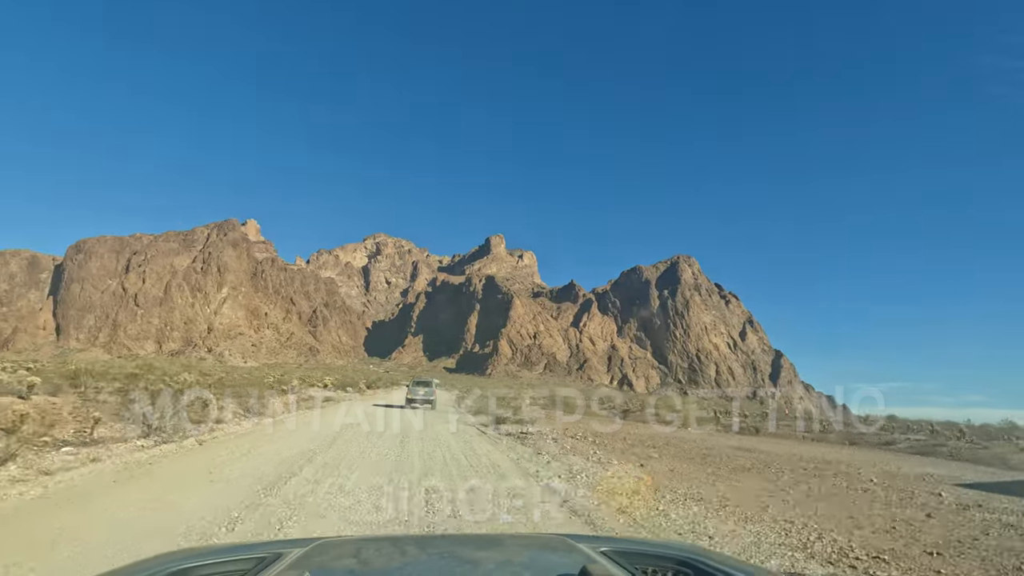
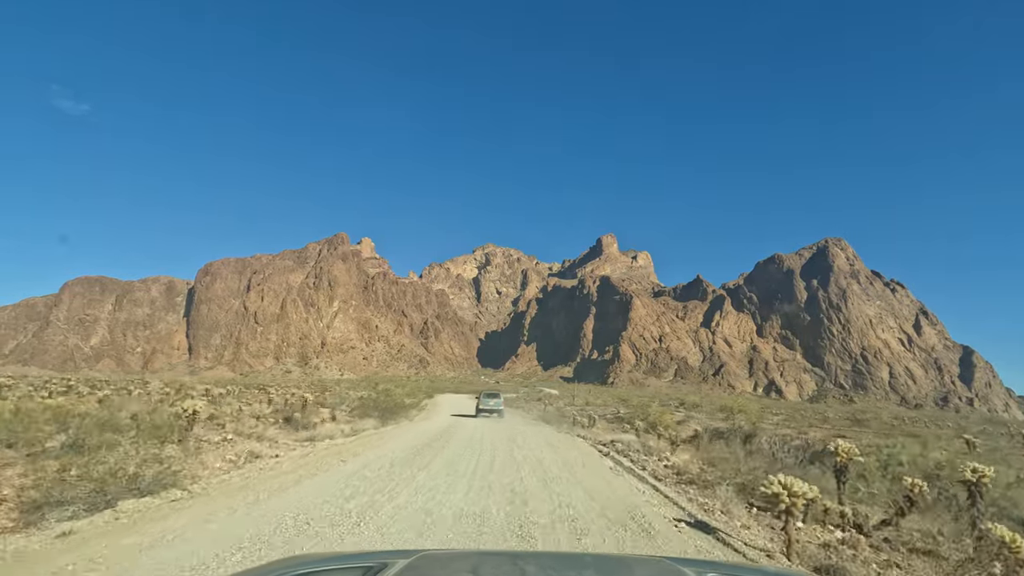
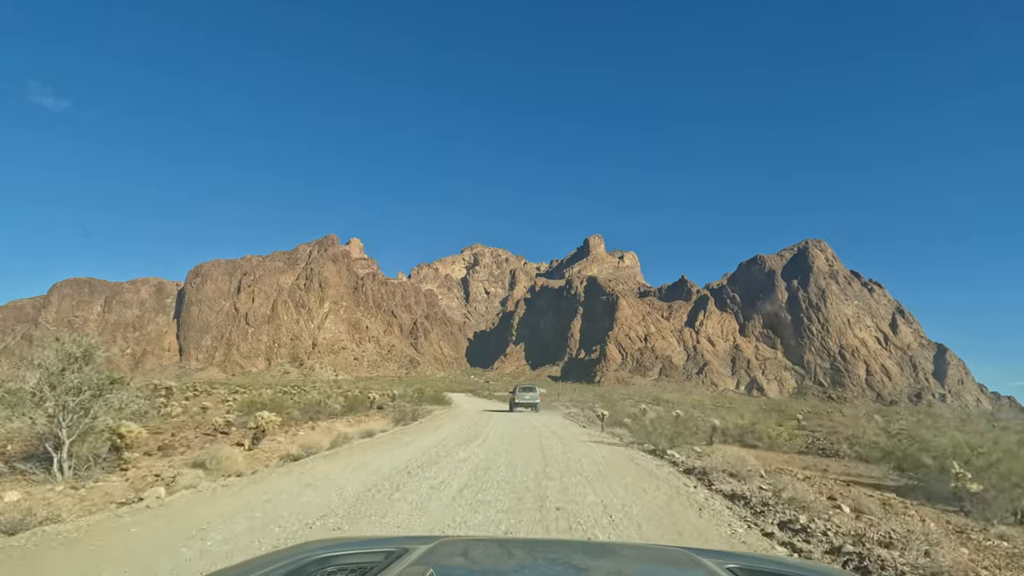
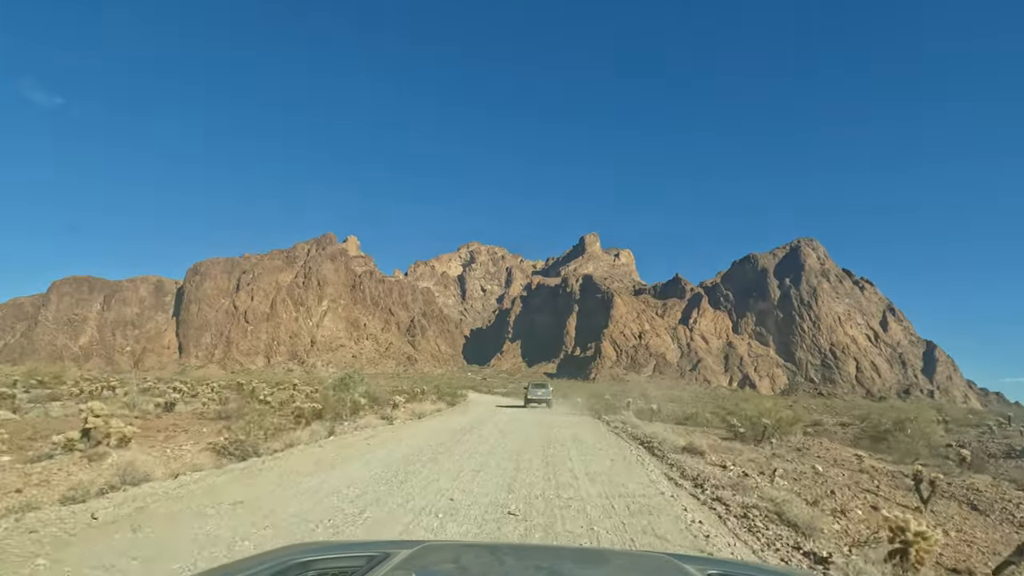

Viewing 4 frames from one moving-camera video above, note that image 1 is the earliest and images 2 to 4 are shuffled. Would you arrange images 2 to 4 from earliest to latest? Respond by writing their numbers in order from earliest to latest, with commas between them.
4, 3, 2
